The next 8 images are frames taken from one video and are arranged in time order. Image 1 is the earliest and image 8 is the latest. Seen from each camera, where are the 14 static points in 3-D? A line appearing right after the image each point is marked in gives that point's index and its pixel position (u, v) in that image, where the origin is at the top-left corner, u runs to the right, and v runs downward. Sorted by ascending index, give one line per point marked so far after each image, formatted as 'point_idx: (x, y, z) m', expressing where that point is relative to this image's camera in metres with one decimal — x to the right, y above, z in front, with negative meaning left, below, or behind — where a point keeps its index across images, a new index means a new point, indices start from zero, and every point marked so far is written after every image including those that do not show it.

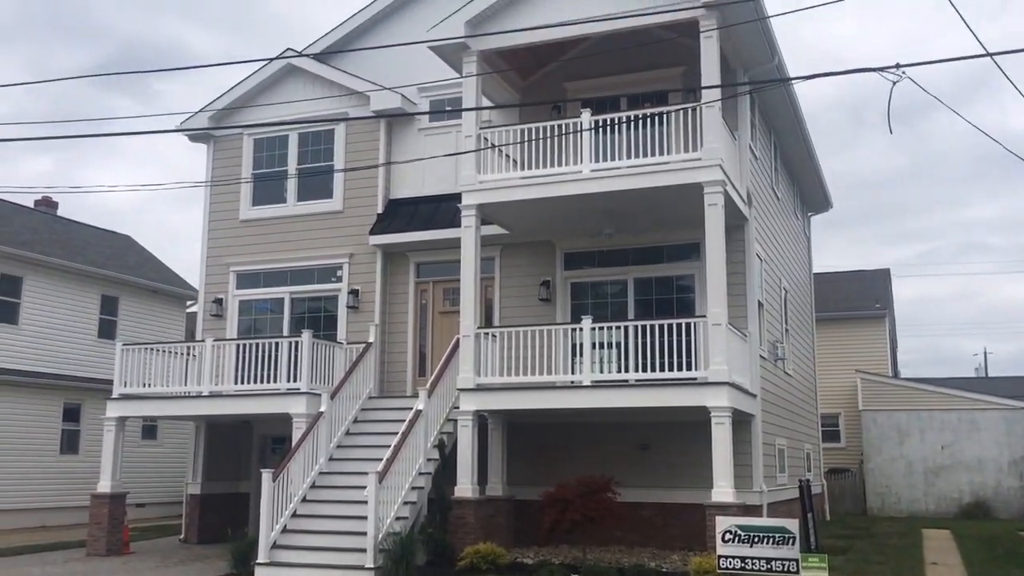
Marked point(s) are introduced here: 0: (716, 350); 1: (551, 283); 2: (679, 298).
0: (+2.6, -0.8, +12.4) m
1: (+0.6, +0.1, +15.8) m
2: (+2.6, -0.2, +15.1) m
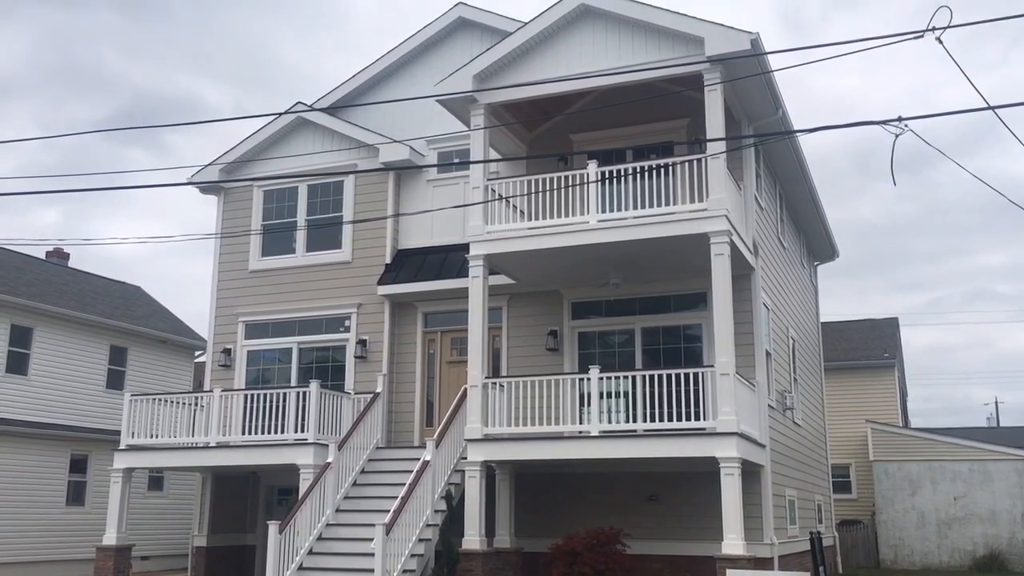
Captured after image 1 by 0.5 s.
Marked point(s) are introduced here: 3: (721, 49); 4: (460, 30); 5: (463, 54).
0: (+2.7, -1.4, +12.4) m
1: (+0.8, -0.7, +15.9) m
2: (+2.7, -0.9, +15.1) m
3: (+2.8, +3.2, +13.0) m
4: (-1.0, +4.8, +17.8) m
5: (-0.9, +4.2, +17.7) m
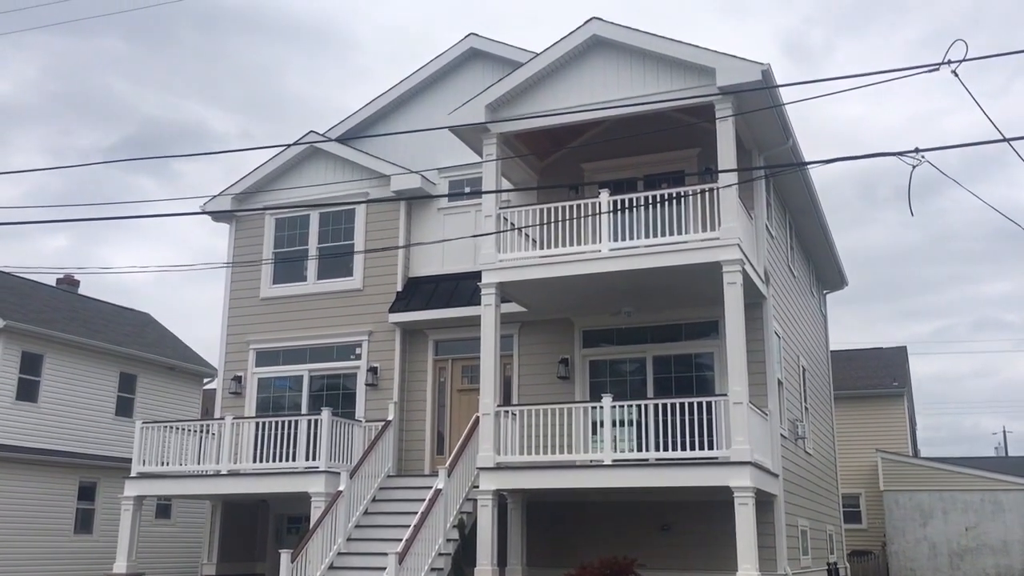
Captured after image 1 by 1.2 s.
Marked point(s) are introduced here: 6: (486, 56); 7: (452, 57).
0: (+2.9, -1.8, +12.3) m
1: (+0.9, -1.2, +15.9) m
2: (+2.9, -1.4, +15.1) m
3: (+3.0, +2.8, +13.1) m
4: (-0.8, +4.2, +18.0) m
5: (-0.7, +3.7, +17.8) m
6: (-0.5, +4.3, +17.9) m
7: (-1.1, +4.3, +17.8) m
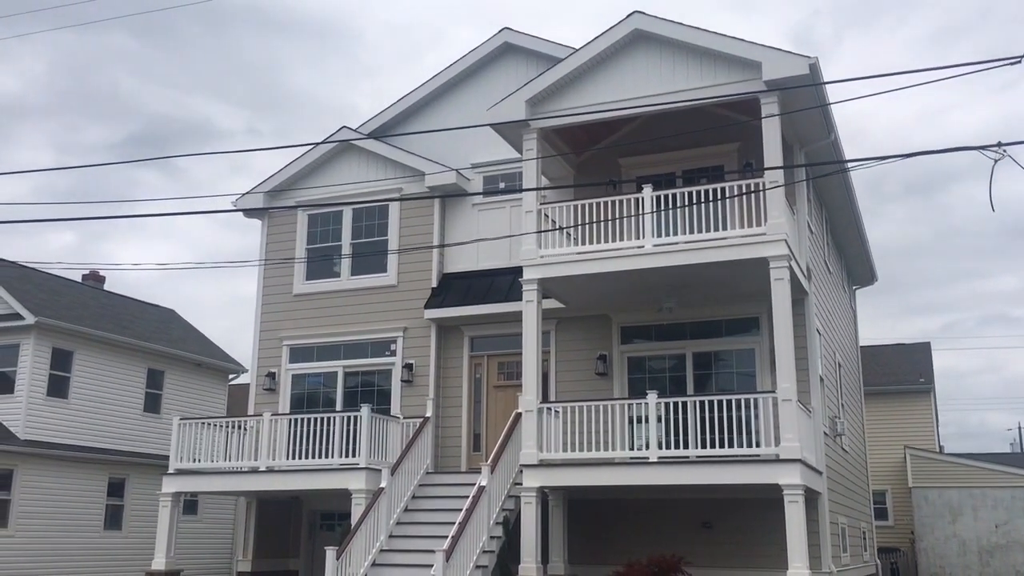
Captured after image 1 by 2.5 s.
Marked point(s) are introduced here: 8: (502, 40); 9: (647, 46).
0: (+3.5, -1.8, +12.2) m
1: (+1.6, -1.1, +15.8) m
2: (+3.5, -1.3, +15.0) m
3: (+3.6, +2.9, +13.0) m
4: (-0.2, +4.3, +17.9) m
5: (-0.1, +3.8, +17.7) m
6: (+0.1, +4.3, +17.7) m
7: (-0.5, +4.3, +17.7) m
8: (-0.2, +4.5, +17.6) m
9: (+2.0, +3.6, +14.2) m
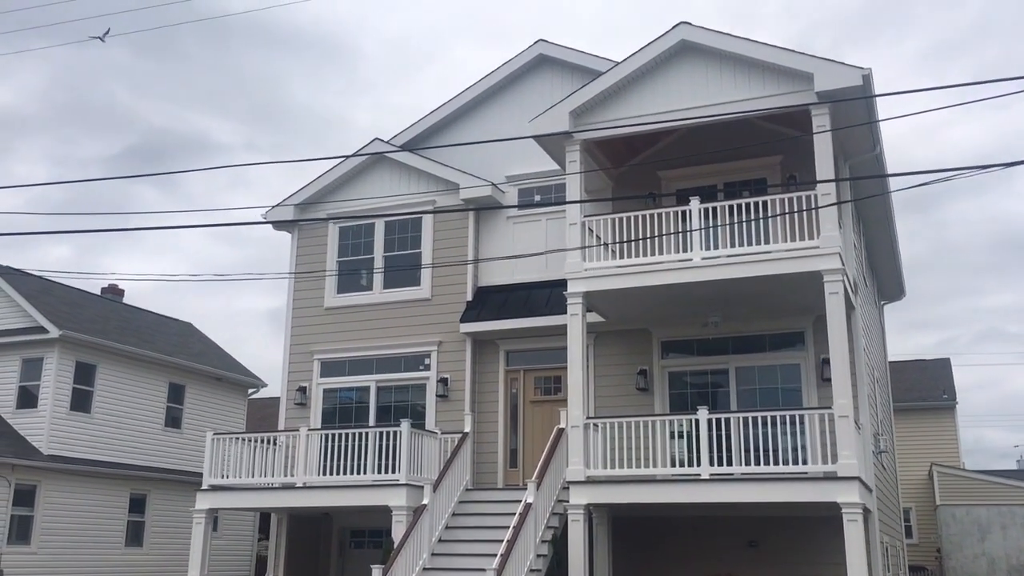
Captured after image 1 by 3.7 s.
0: (+4.1, -1.9, +12.0) m
1: (+2.2, -1.4, +15.5) m
2: (+4.2, -1.5, +14.8) m
3: (+4.2, +2.7, +12.8) m
4: (+0.5, +4.1, +17.8) m
5: (+0.6, +3.6, +17.6) m
6: (+0.8, +4.1, +17.6) m
7: (+0.1, +4.1, +17.6) m
8: (+0.5, +4.3, +17.5) m
9: (+2.6, +3.4, +14.0) m
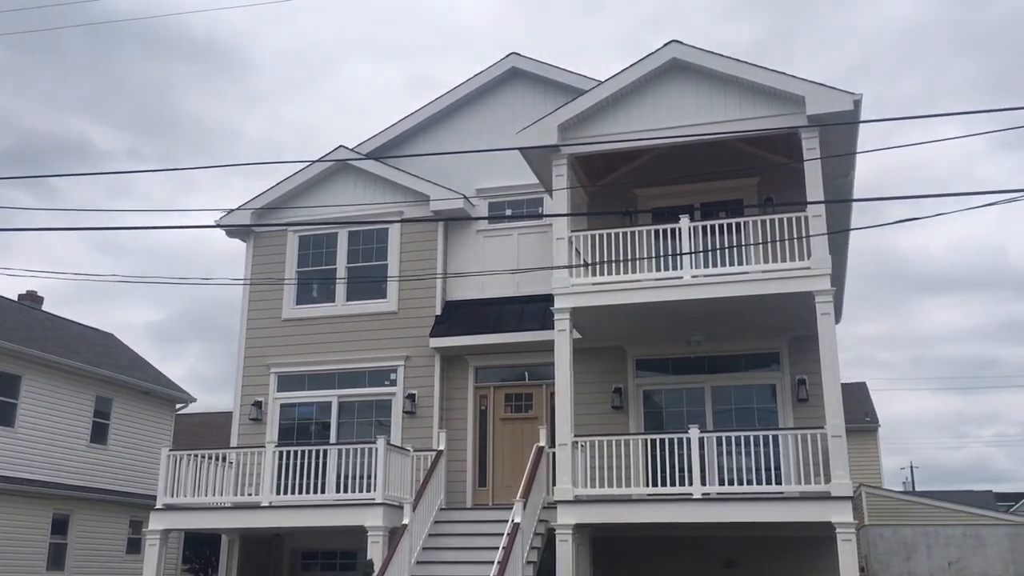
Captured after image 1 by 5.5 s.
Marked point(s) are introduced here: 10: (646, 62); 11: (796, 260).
0: (+4.1, -2.2, +12.1) m
1: (+1.8, -1.6, +15.4) m
2: (+3.8, -1.9, +14.9) m
3: (+4.2, +2.4, +13.0) m
4: (-0.1, +3.8, +17.6) m
5: (0.0, +3.3, +17.4) m
6: (+0.3, +3.8, +17.4) m
7: (-0.4, +3.8, +17.4) m
8: (0.0, +4.0, +17.3) m
9: (+2.5, +3.1, +14.1) m
10: (+1.9, +3.3, +14.0) m
11: (+3.9, +0.4, +13.3) m
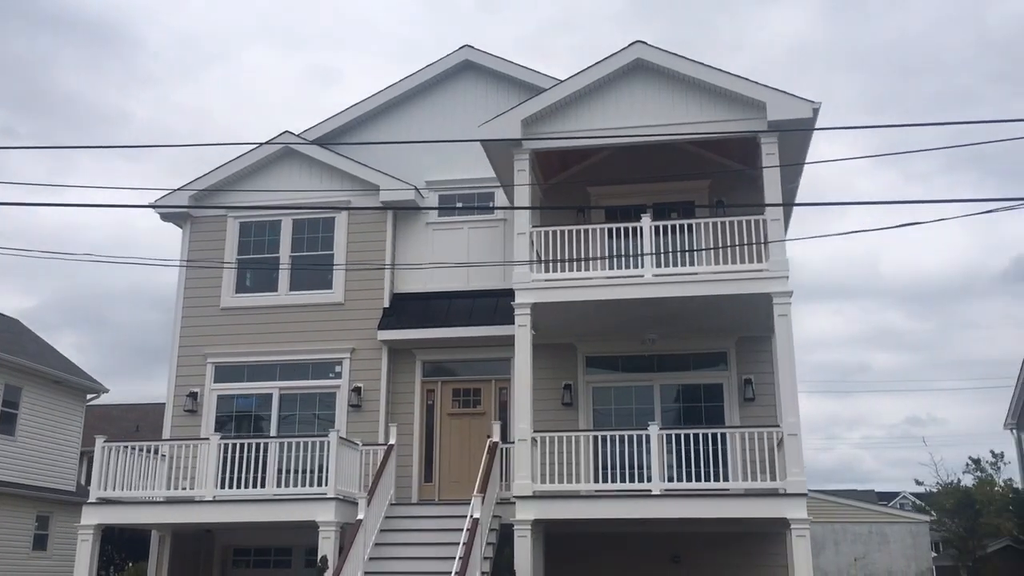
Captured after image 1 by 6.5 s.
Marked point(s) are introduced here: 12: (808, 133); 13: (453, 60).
0: (+3.6, -2.2, +12.4) m
1: (+1.0, -1.6, +15.5) m
2: (+3.1, -1.9, +15.1) m
3: (+3.7, +2.4, +13.4) m
4: (-0.9, +3.9, +17.4) m
5: (-0.8, +3.4, +17.2) m
6: (-0.6, +3.9, +17.3) m
7: (-1.2, +3.9, +17.2) m
8: (-0.8, +4.1, +17.2) m
9: (+1.9, +3.1, +14.2) m
10: (+1.4, +3.3, +14.1) m
11: (+3.4, +0.4, +13.6) m
12: (+4.2, +2.2, +13.7) m
13: (-1.1, +4.1, +17.2) m
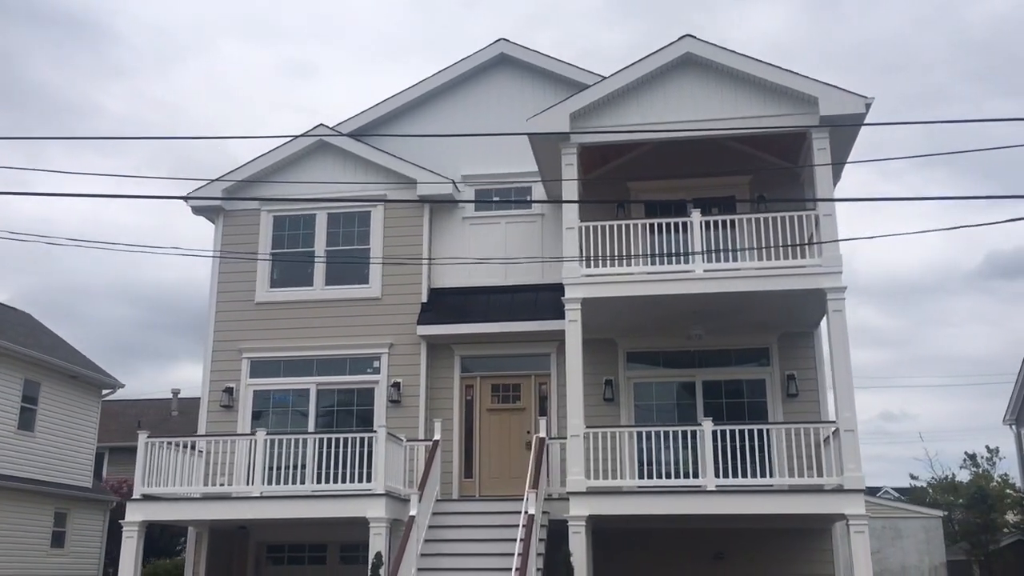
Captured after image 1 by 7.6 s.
0: (+4.3, -2.2, +12.4) m
1: (+1.6, -1.5, +15.4) m
2: (+3.7, -1.8, +15.1) m
3: (+4.5, +2.4, +13.3) m
4: (-0.3, +4.0, +17.3) m
5: (-0.2, +3.5, +17.1) m
6: (+0.1, +4.0, +17.2) m
7: (-0.6, +4.0, +17.0) m
8: (-0.2, +4.2, +17.0) m
9: (+2.6, +3.2, +14.1) m
10: (+2.1, +3.4, +14.0) m
11: (+4.0, +0.4, +13.5) m
12: (+4.9, +2.3, +13.7) m
13: (-0.4, +4.1, +17.1) m
